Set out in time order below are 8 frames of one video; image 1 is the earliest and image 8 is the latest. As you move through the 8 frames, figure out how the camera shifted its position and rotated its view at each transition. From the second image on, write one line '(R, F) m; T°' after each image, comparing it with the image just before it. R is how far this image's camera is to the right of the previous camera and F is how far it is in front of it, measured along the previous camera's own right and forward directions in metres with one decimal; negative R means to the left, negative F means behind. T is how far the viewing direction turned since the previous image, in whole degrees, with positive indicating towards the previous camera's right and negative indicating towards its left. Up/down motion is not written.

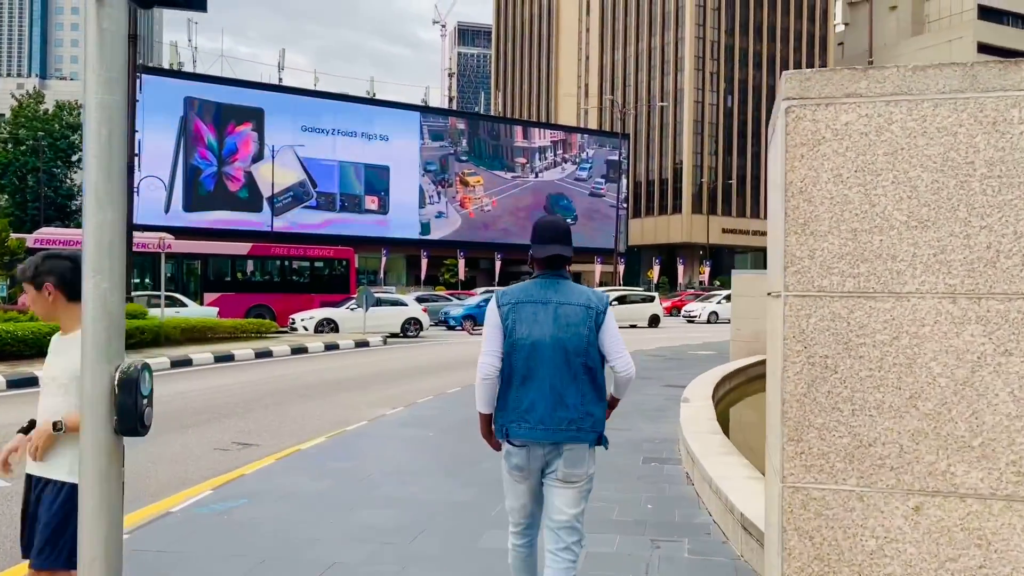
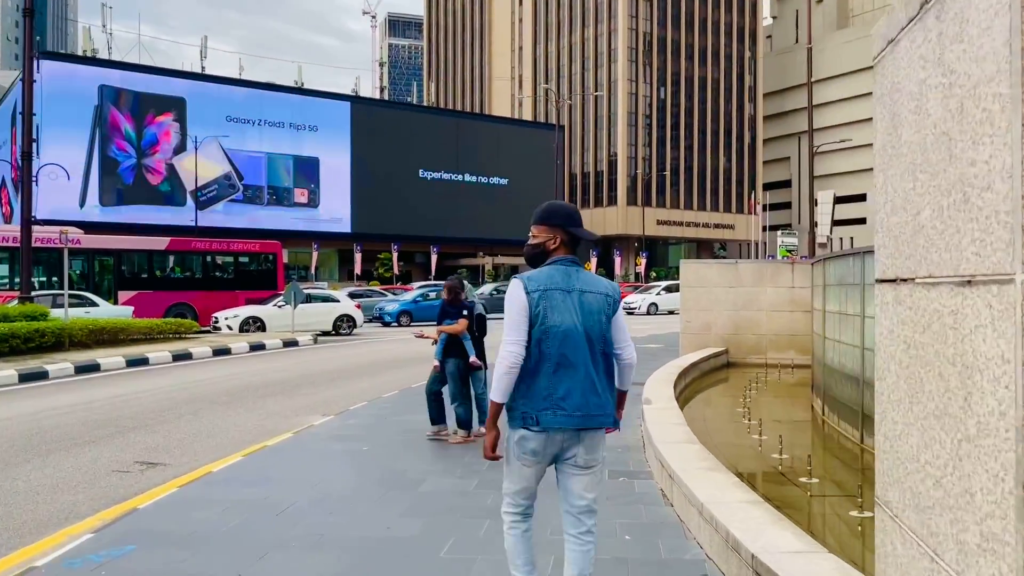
(-0.1, +0.9) m; +4°
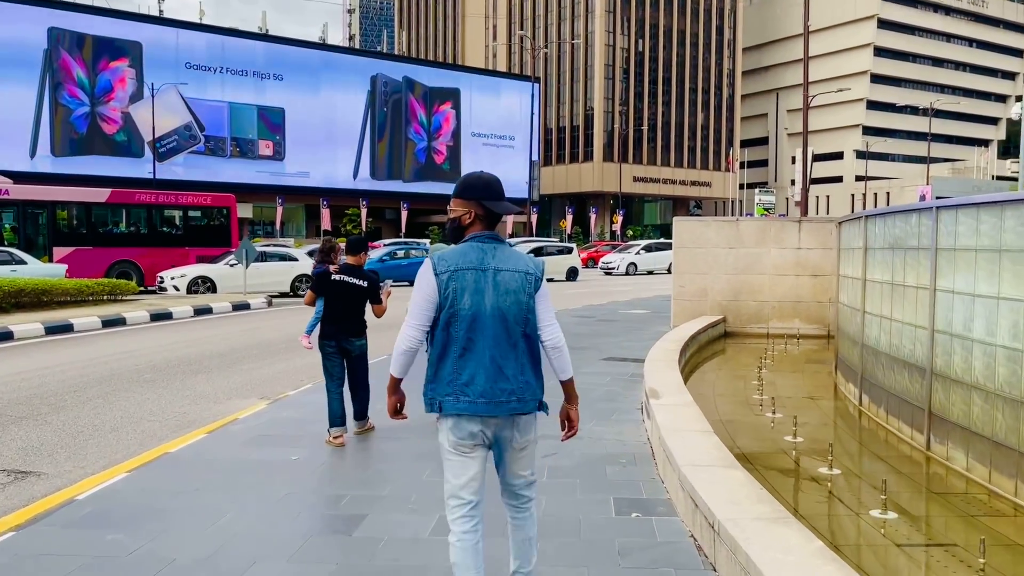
(0.0, +1.7) m; +2°
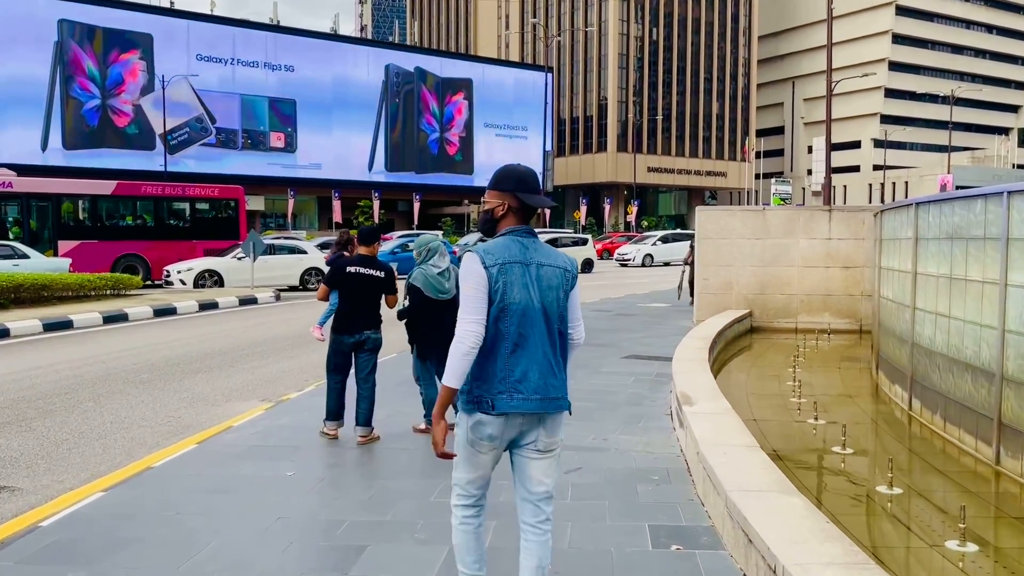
(0.0, +0.6) m; -1°
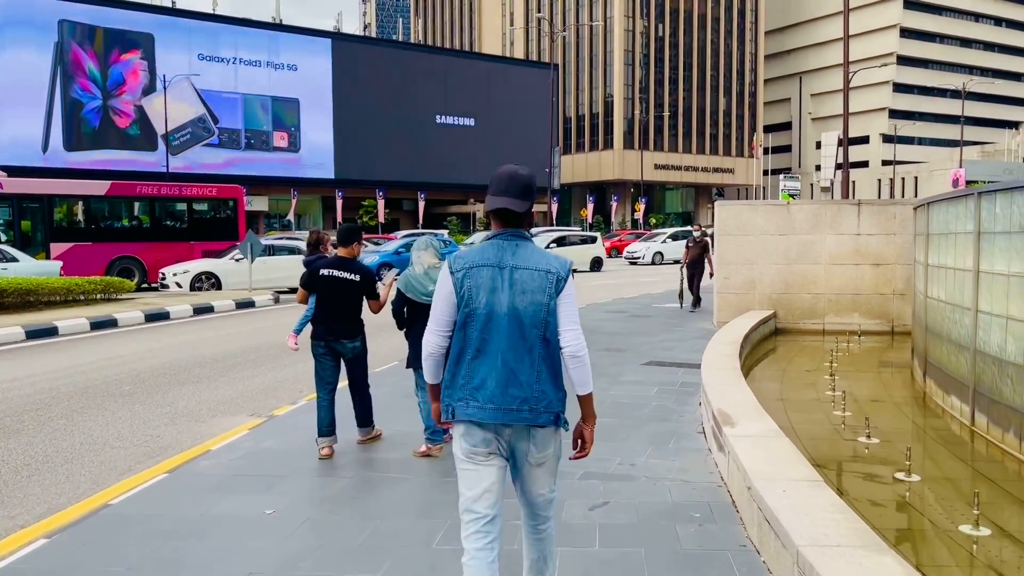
(0.0, +0.8) m; 0°
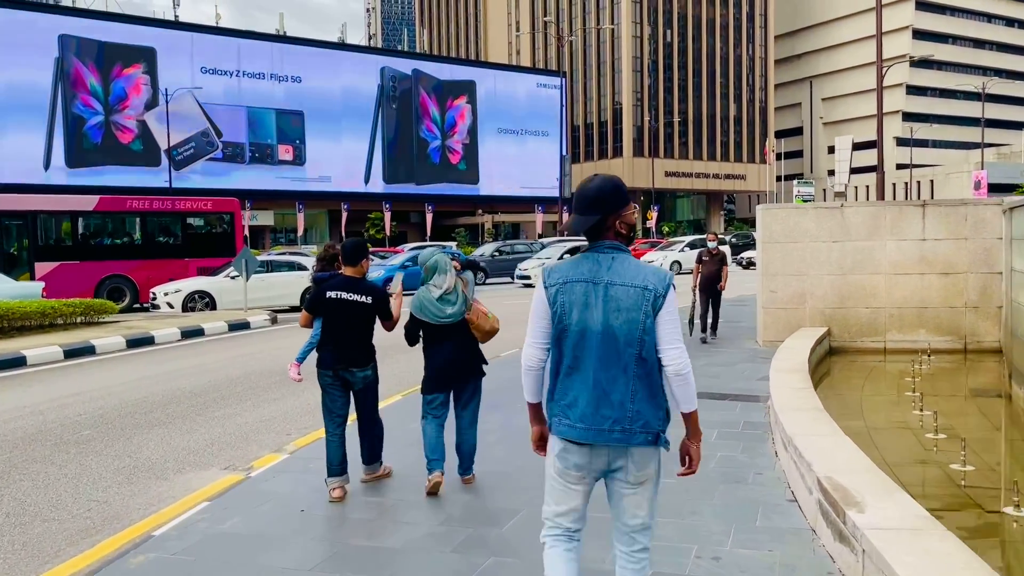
(-0.1, +1.4) m; -1°
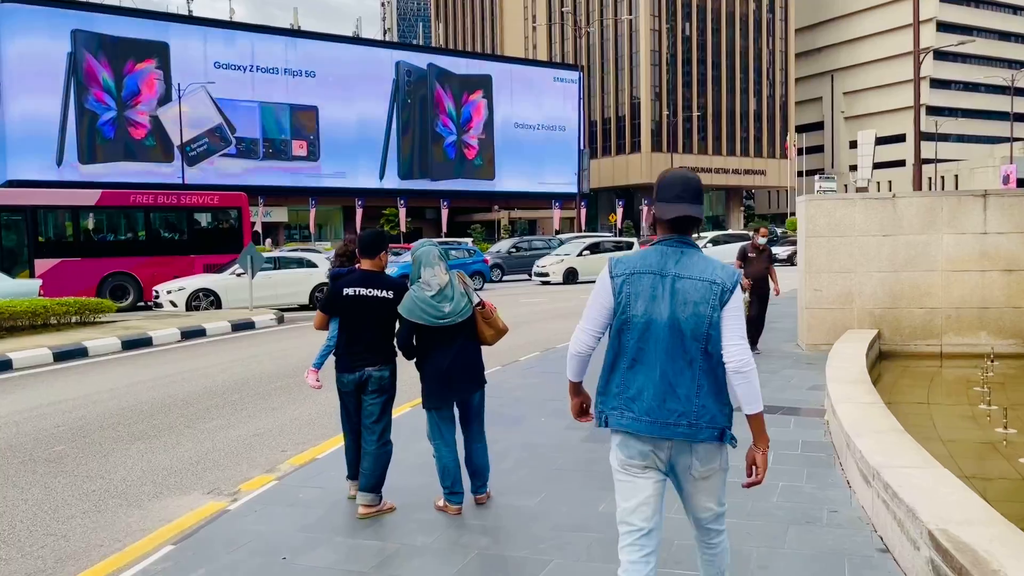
(0.0, +0.9) m; -1°
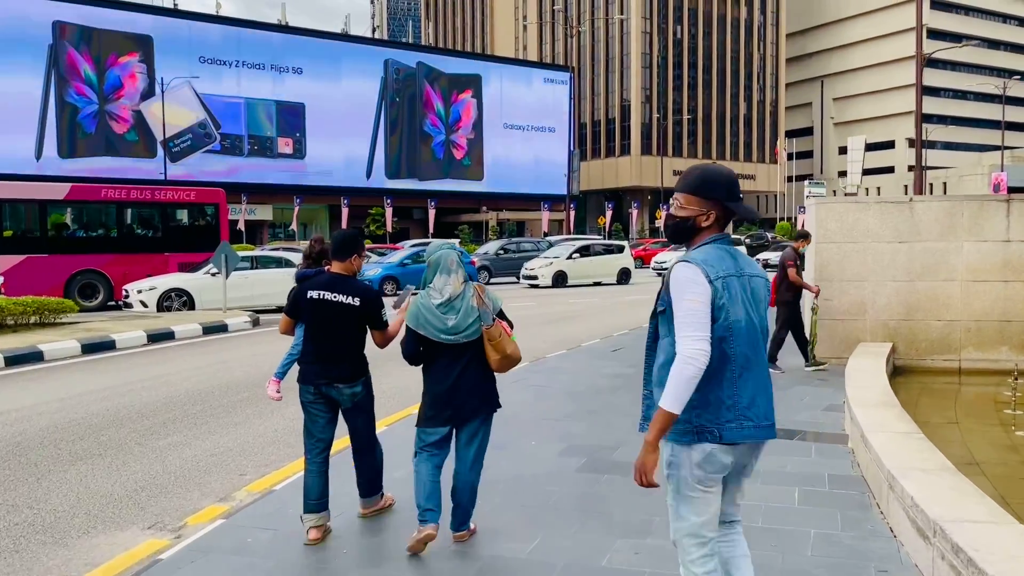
(0.0, +0.7) m; +1°
